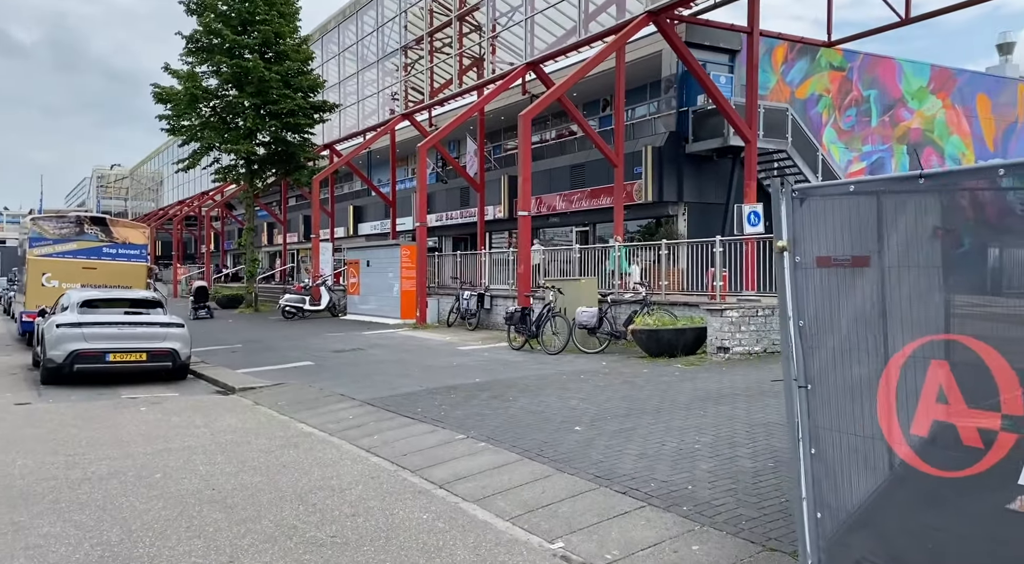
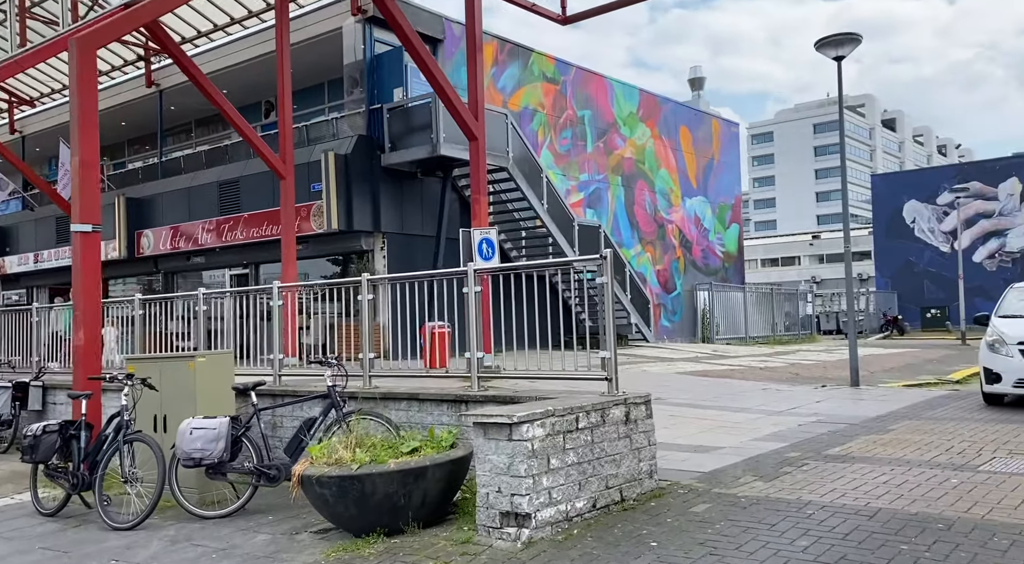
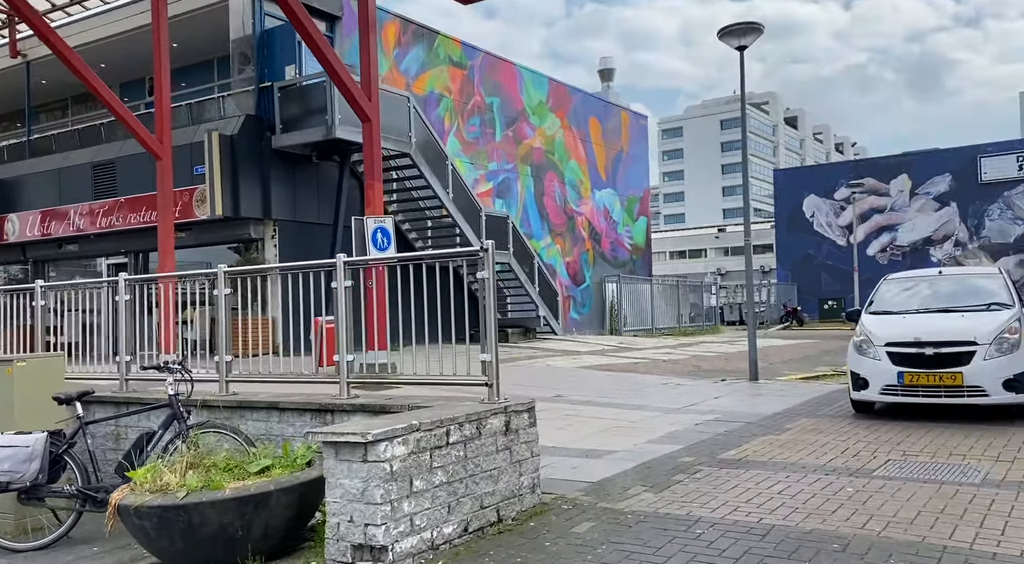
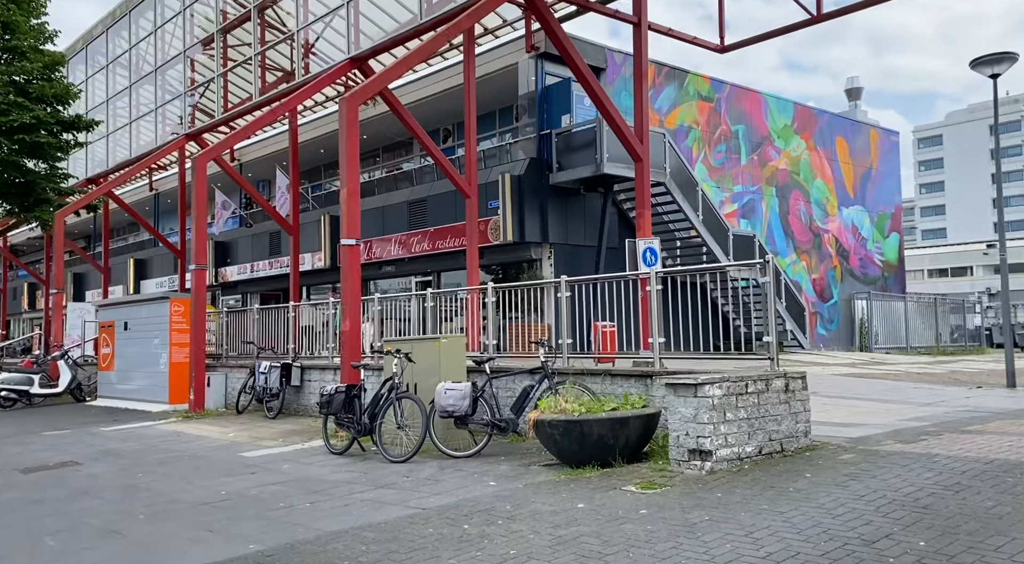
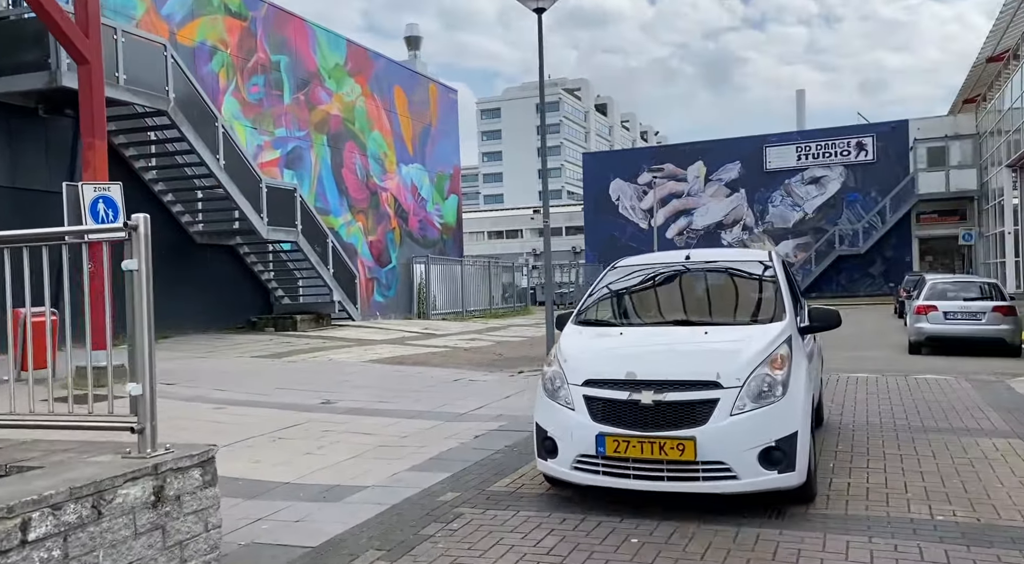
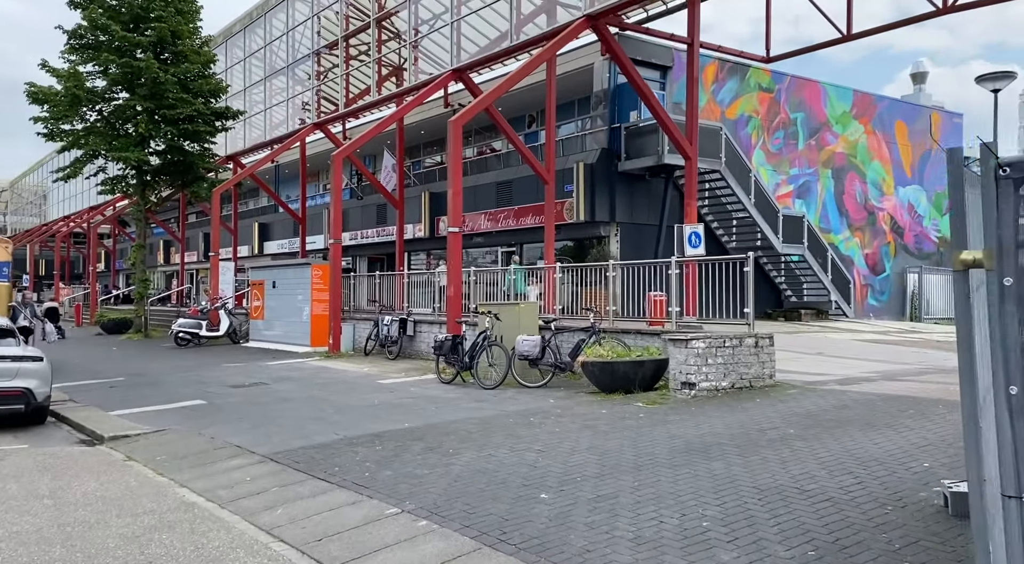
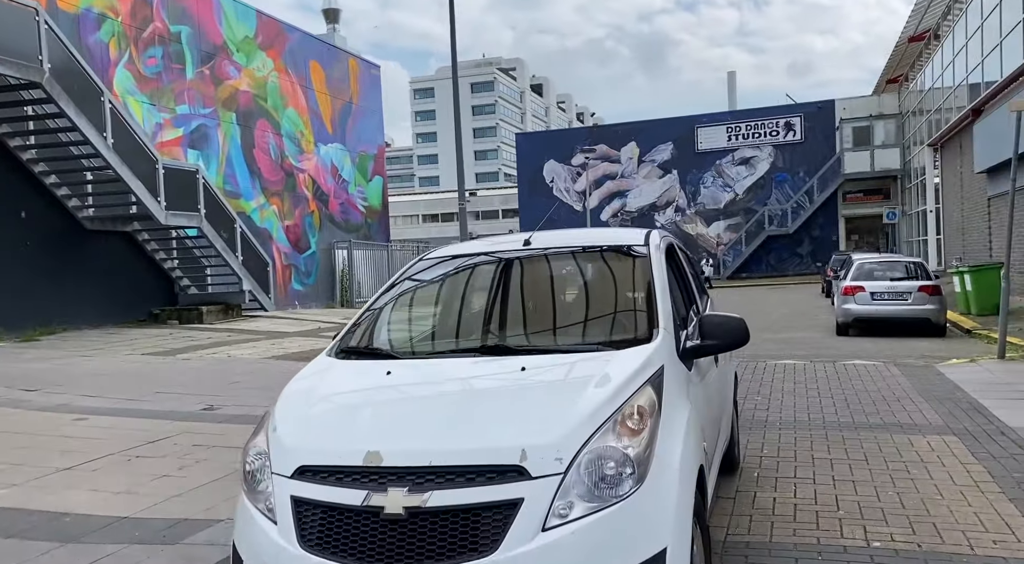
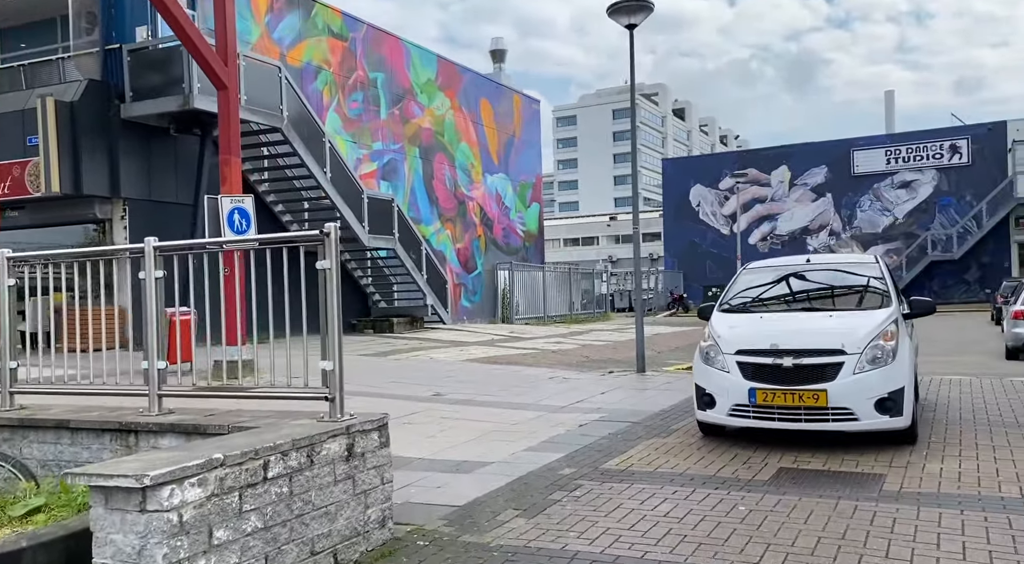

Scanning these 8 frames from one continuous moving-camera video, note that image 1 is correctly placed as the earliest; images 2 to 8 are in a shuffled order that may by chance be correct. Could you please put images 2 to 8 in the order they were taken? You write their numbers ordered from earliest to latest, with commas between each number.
6, 4, 2, 3, 8, 5, 7
